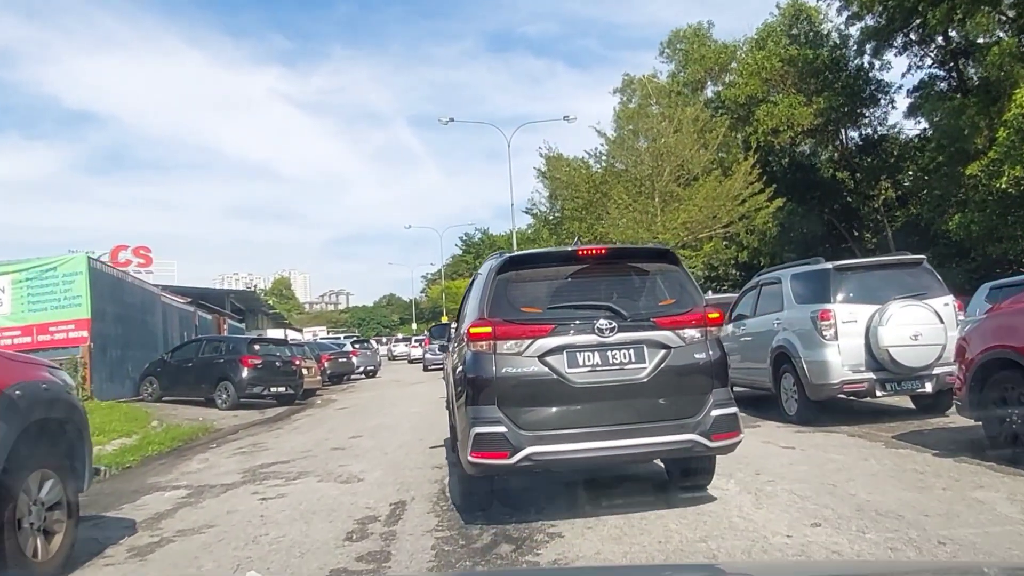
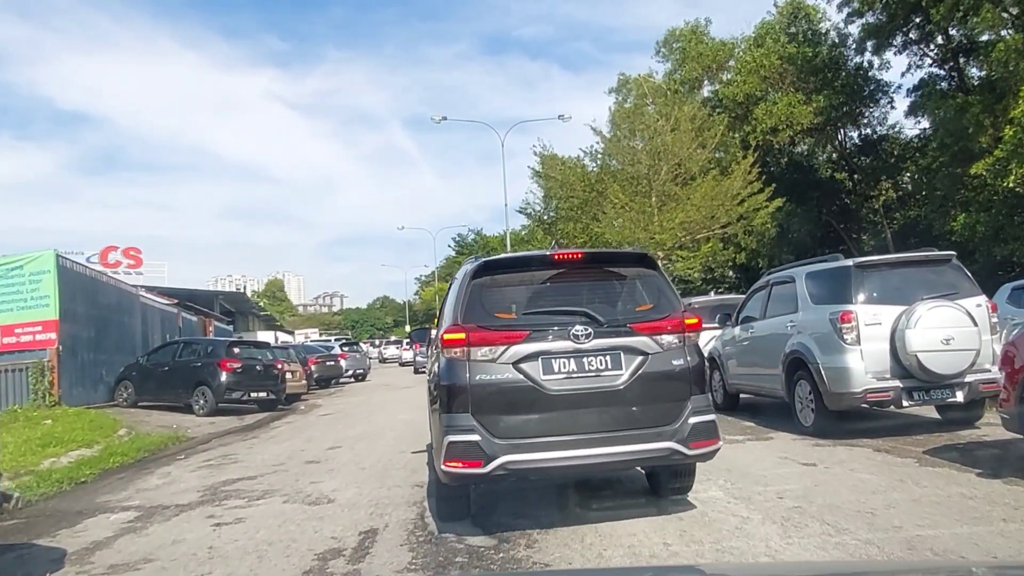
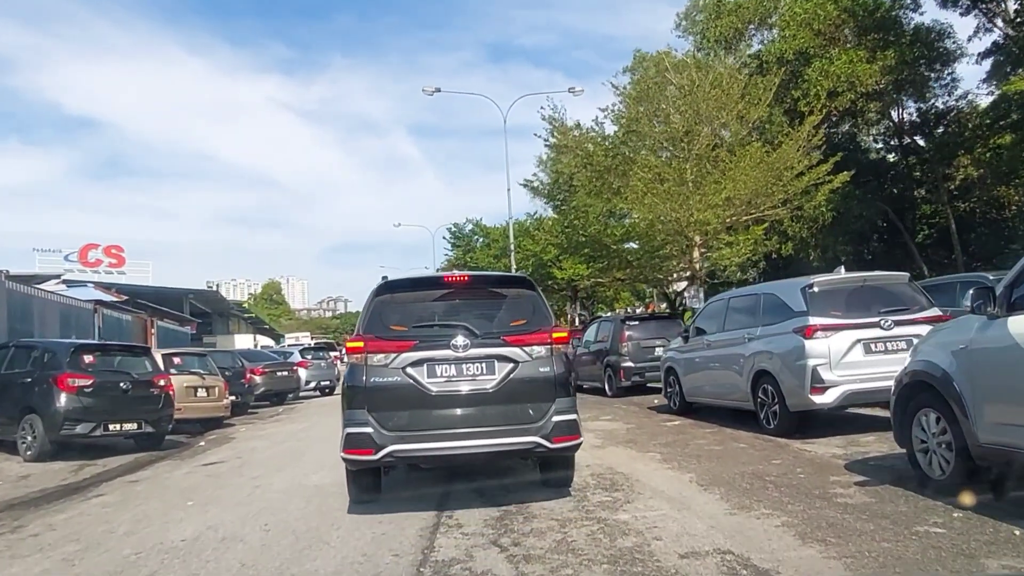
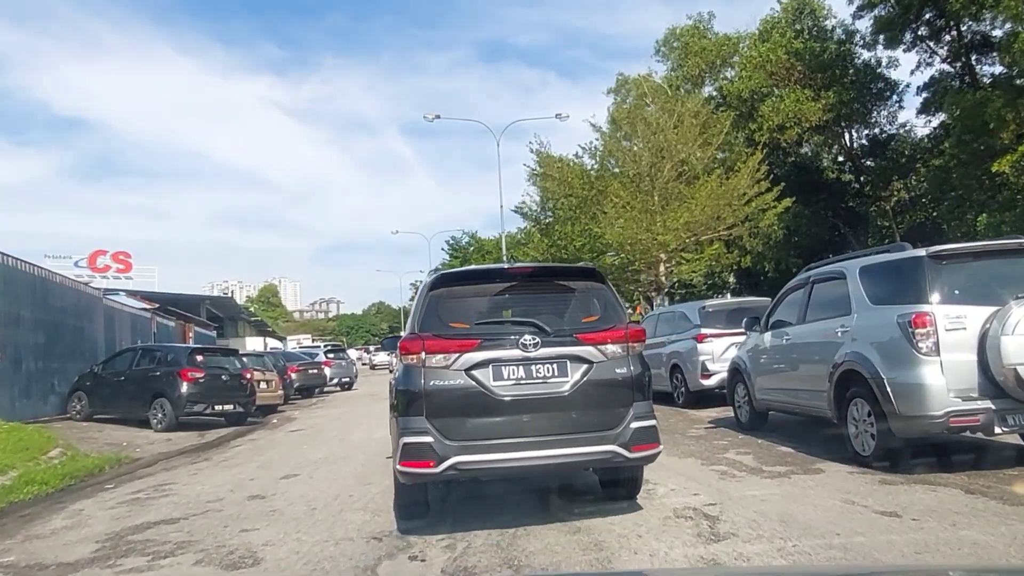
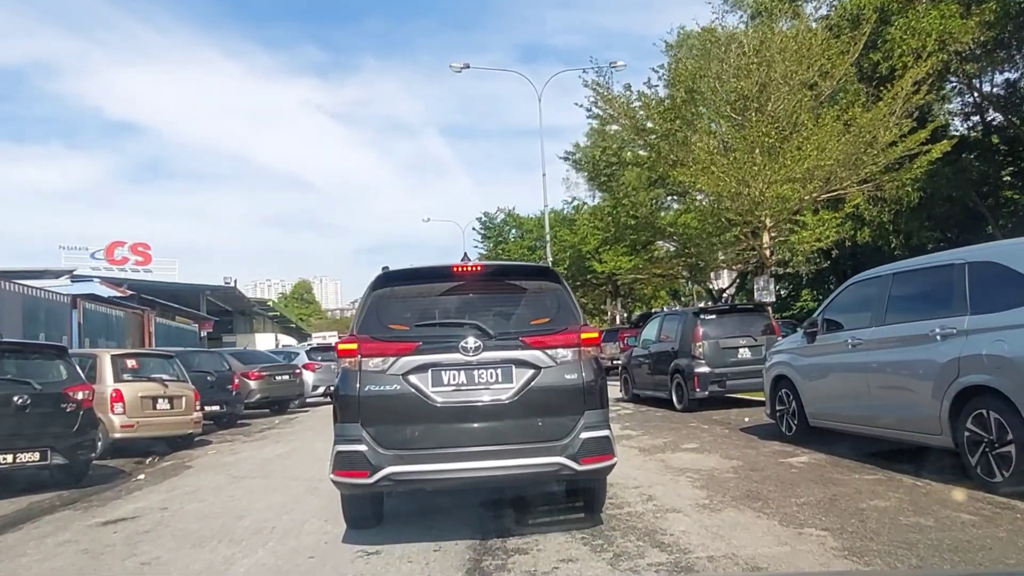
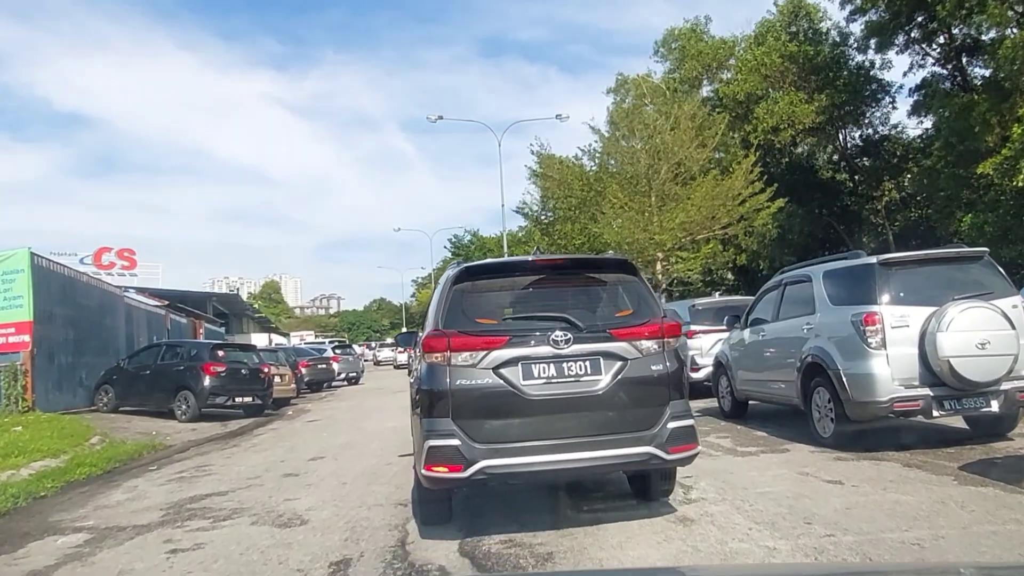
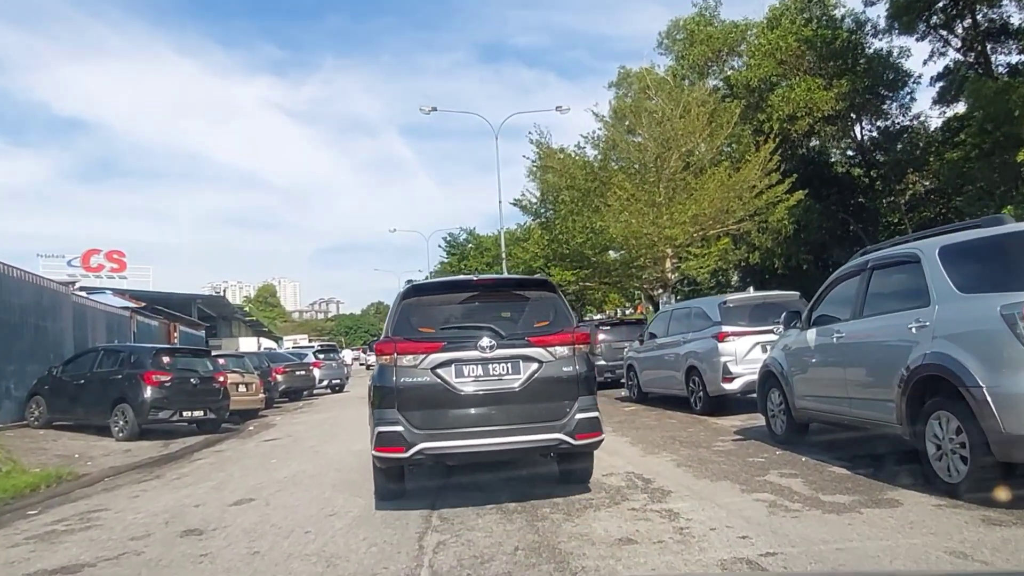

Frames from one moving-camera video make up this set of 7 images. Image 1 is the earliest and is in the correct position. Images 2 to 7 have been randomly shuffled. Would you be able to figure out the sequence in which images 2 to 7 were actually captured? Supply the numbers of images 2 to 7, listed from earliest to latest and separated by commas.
2, 6, 4, 7, 3, 5
